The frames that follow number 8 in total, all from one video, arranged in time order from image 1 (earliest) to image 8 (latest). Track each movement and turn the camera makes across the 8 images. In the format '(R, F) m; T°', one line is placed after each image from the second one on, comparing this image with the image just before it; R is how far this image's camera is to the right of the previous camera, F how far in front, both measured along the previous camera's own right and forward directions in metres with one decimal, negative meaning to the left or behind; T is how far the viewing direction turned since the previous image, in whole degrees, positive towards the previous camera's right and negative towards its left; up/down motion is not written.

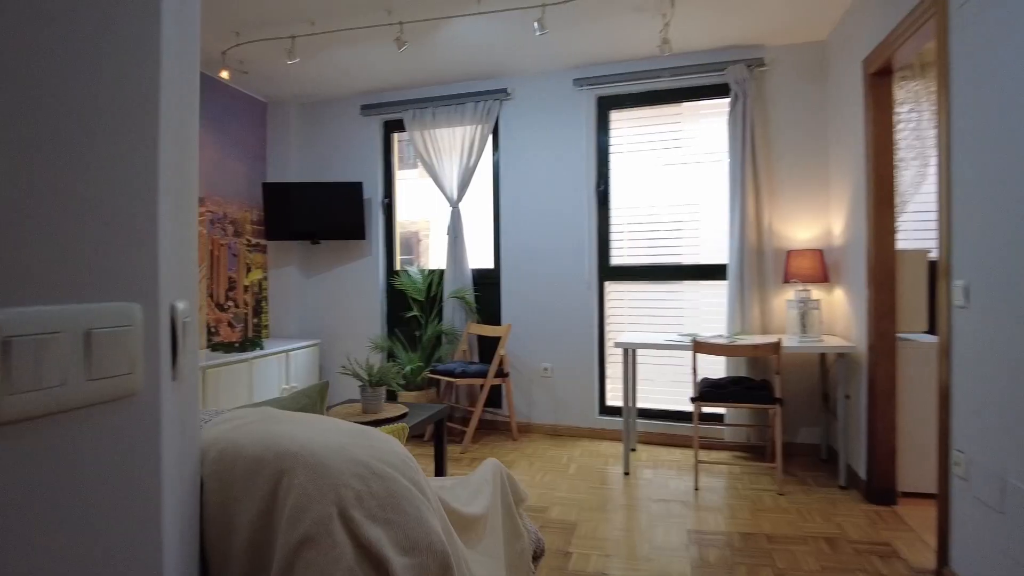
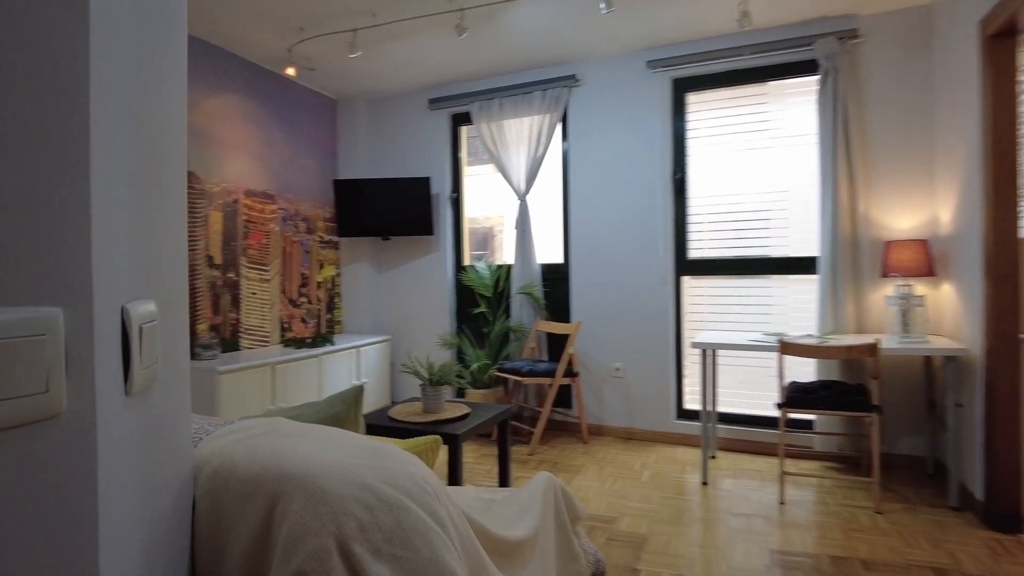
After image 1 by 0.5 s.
(+0.1, +0.2) m; -7°
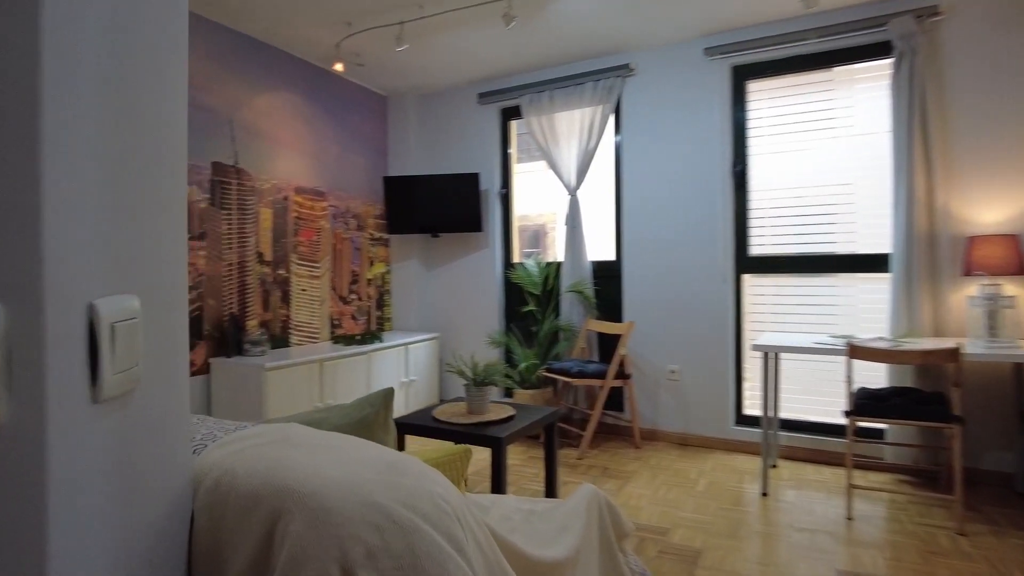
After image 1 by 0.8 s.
(0.0, +0.1) m; -5°
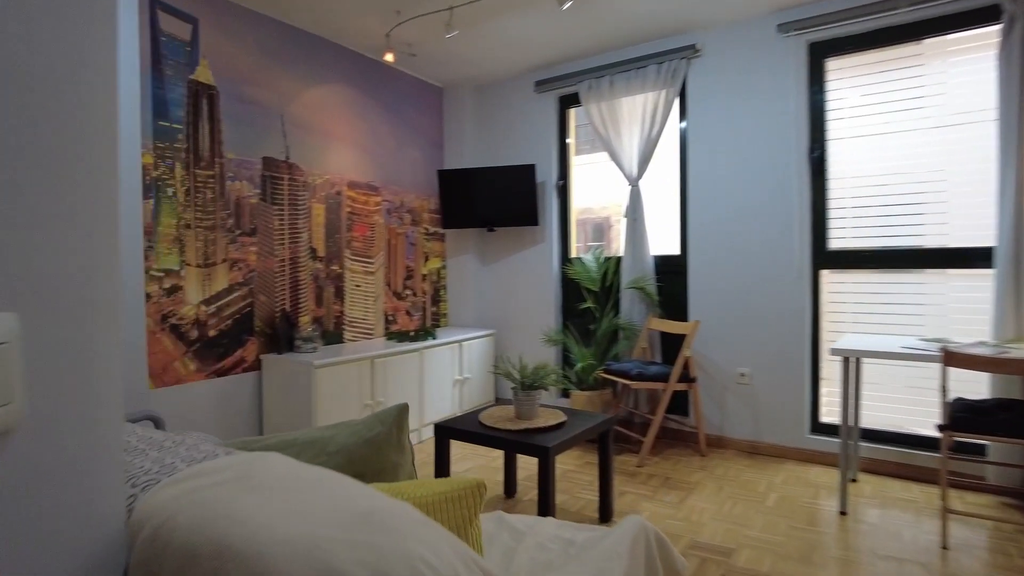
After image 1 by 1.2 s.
(+0.1, +0.2) m; -6°
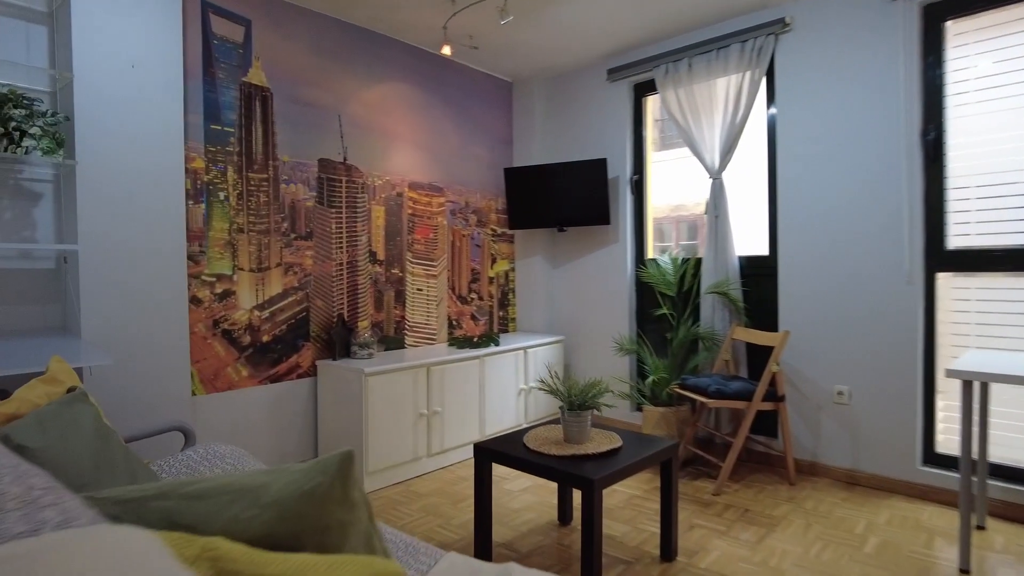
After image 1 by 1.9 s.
(+0.2, +0.3) m; -9°
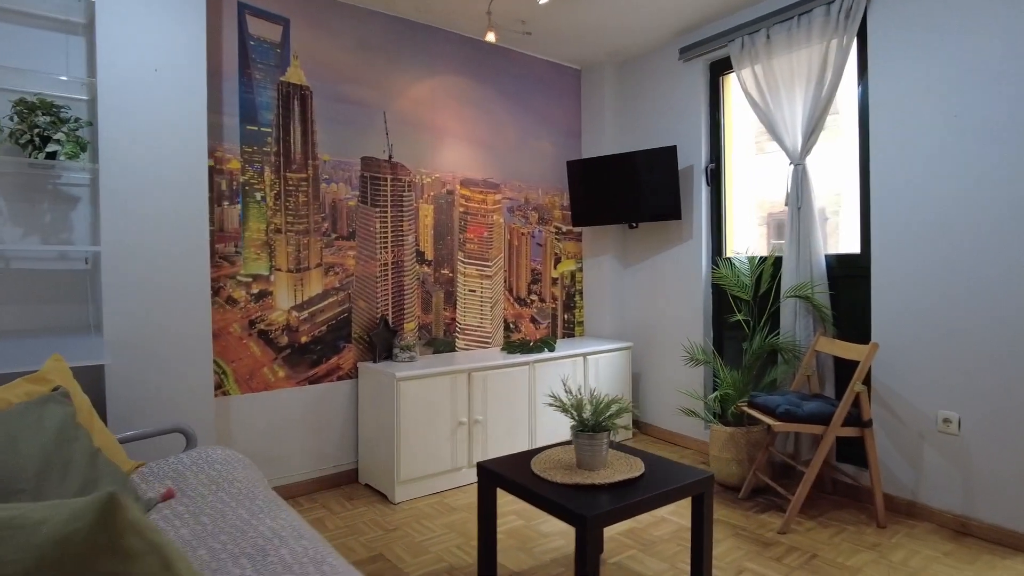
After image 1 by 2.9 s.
(+0.4, +0.3) m; -11°
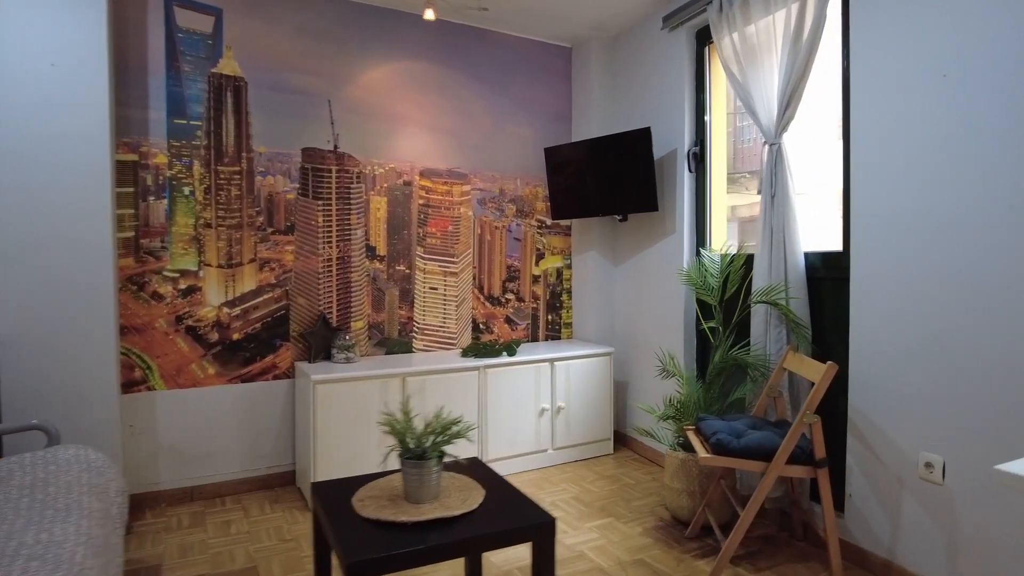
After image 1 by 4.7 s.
(+0.8, +0.4) m; -11°
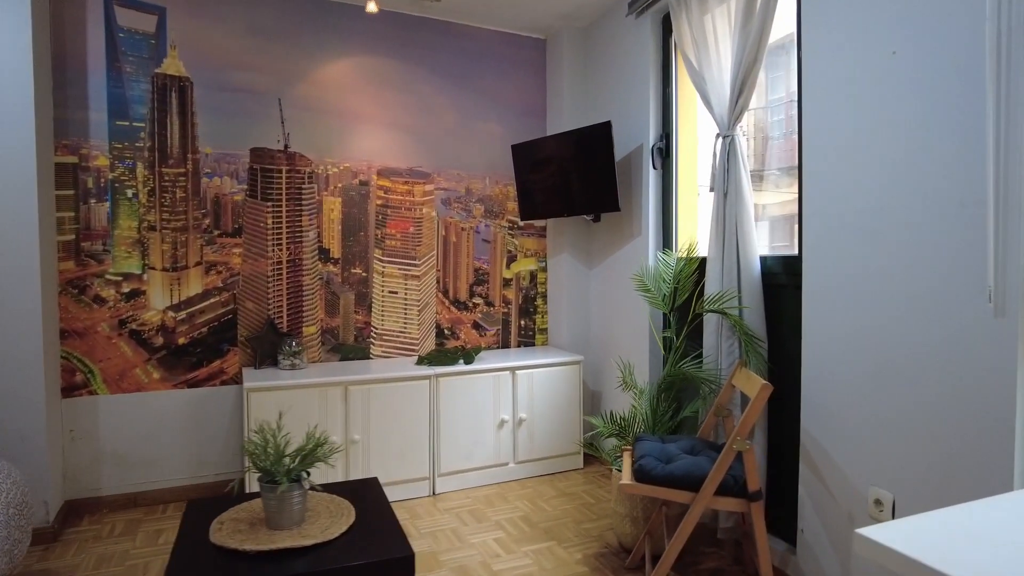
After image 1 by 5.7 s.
(+0.5, +0.2) m; -5°
